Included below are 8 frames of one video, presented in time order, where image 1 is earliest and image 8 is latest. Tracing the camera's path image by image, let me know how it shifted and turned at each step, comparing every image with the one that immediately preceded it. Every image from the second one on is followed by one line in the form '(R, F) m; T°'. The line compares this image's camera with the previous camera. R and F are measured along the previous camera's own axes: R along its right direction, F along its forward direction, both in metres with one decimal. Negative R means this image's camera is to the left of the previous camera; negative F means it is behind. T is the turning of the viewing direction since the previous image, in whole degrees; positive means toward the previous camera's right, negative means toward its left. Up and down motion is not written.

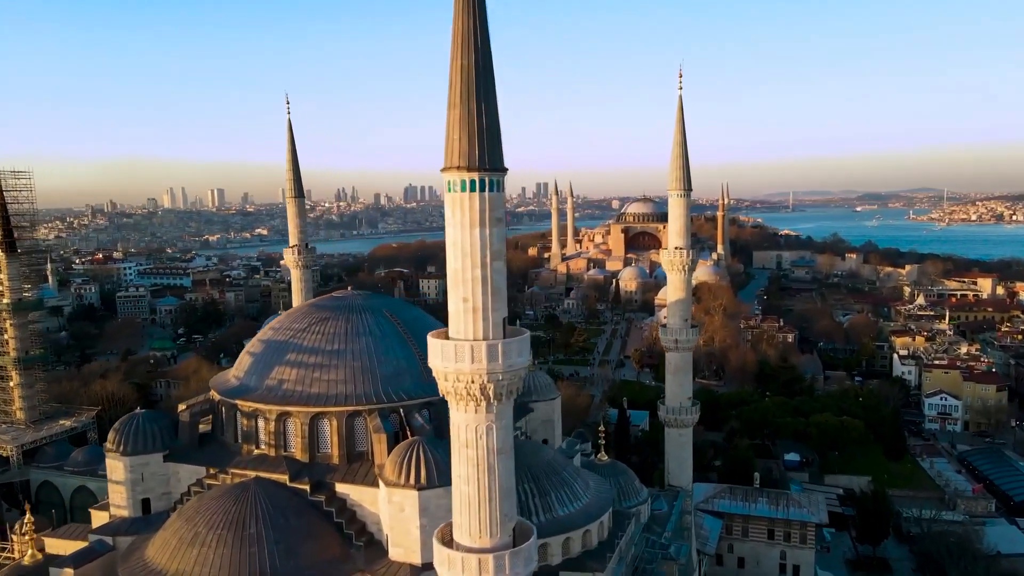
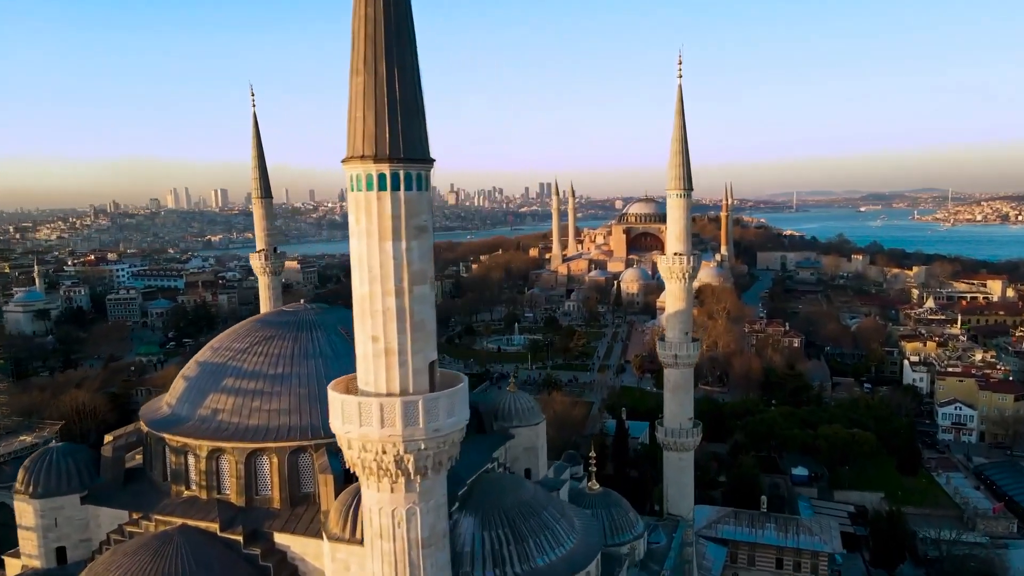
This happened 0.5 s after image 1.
(+0.2, +0.8) m; 0°
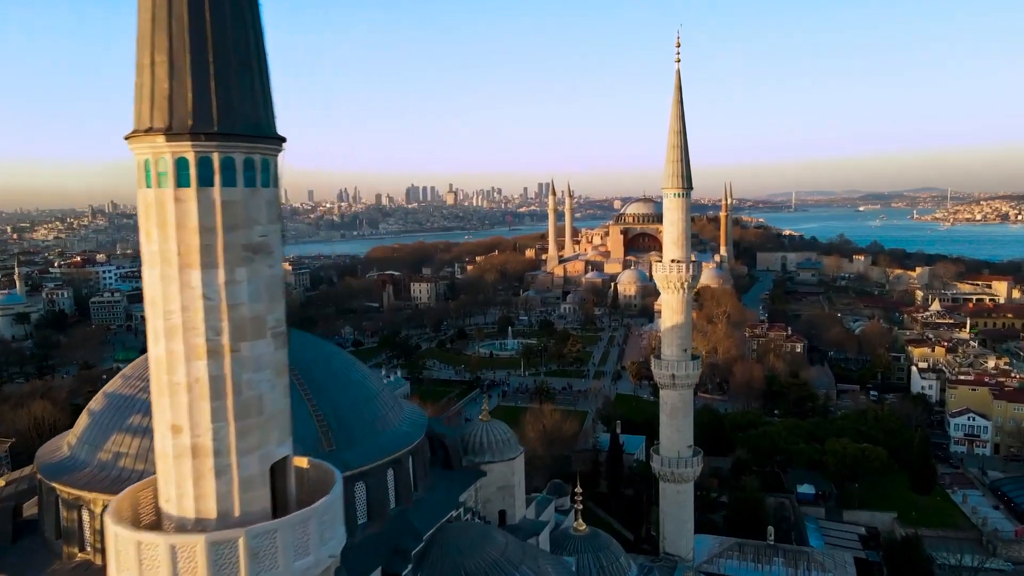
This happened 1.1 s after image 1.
(+0.2, +0.9) m; 0°
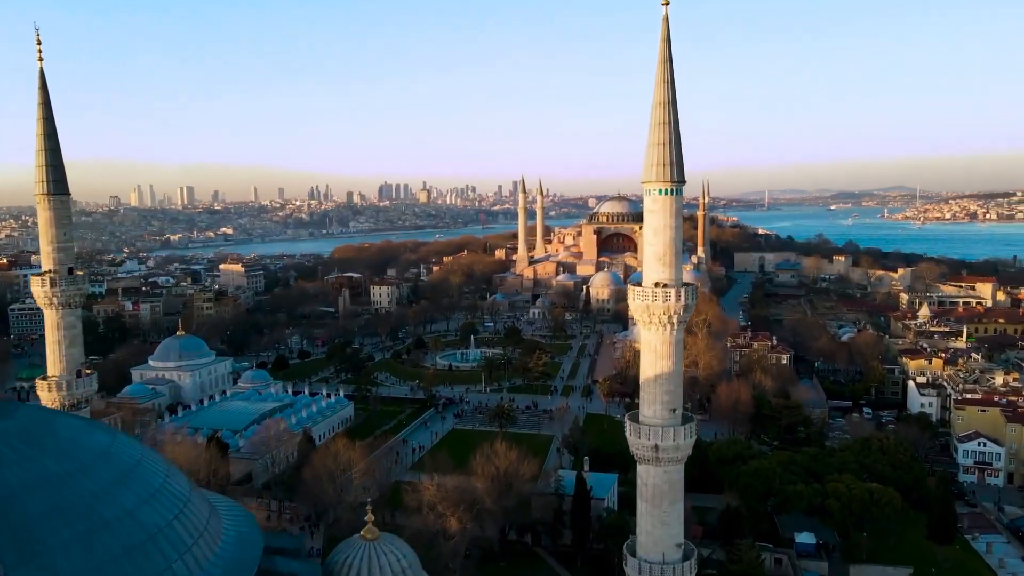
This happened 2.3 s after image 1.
(+0.4, +2.2) m; +2°
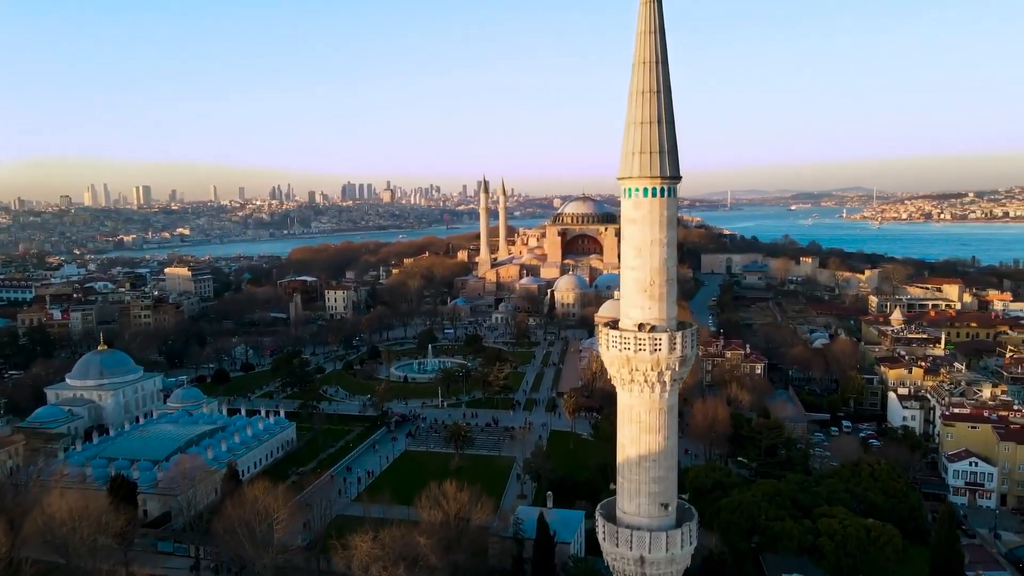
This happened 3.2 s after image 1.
(+0.2, +1.5) m; +3°
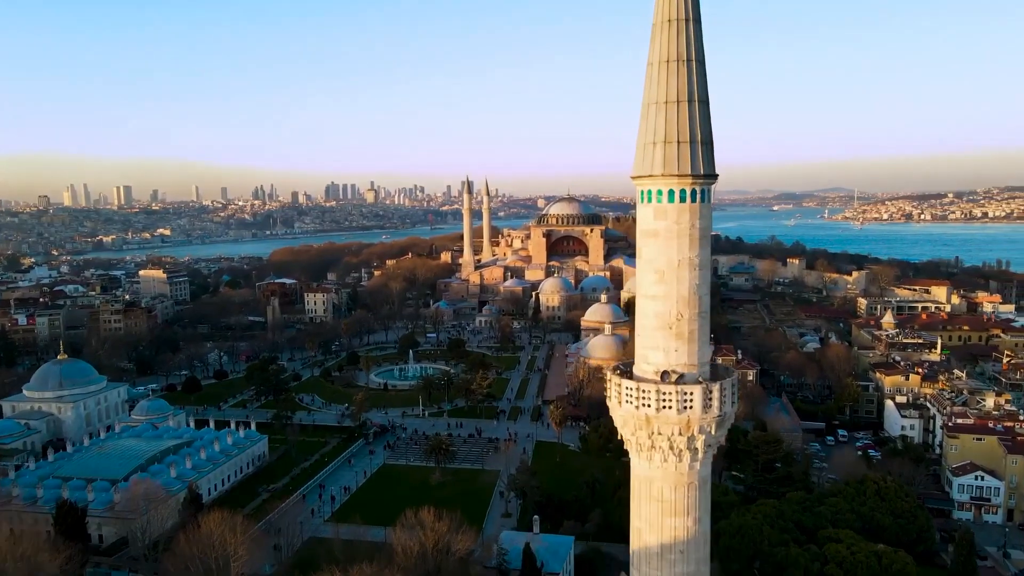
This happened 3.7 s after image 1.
(0.0, +0.8) m; +1°
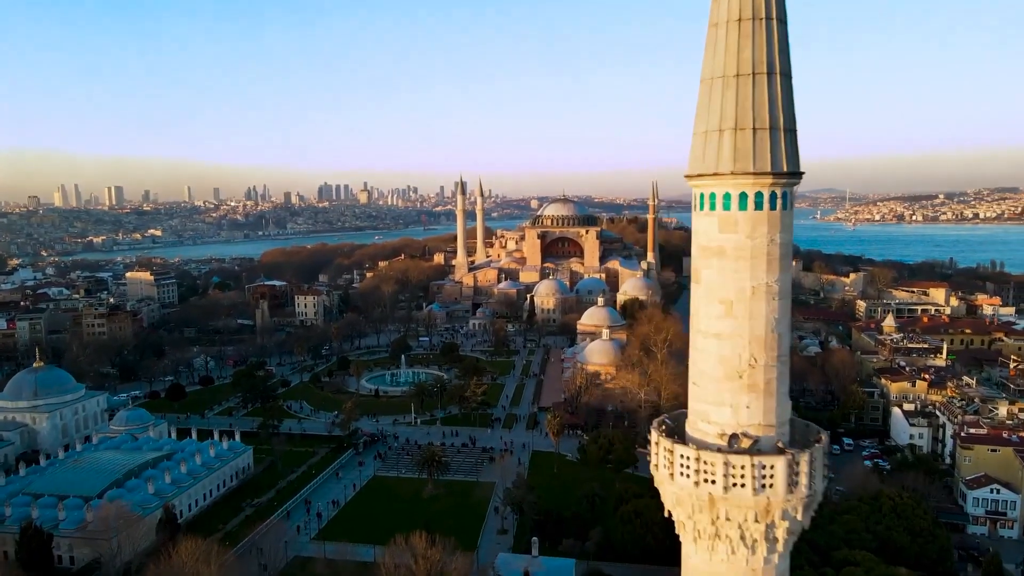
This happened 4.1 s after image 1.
(0.0, +0.6) m; 0°
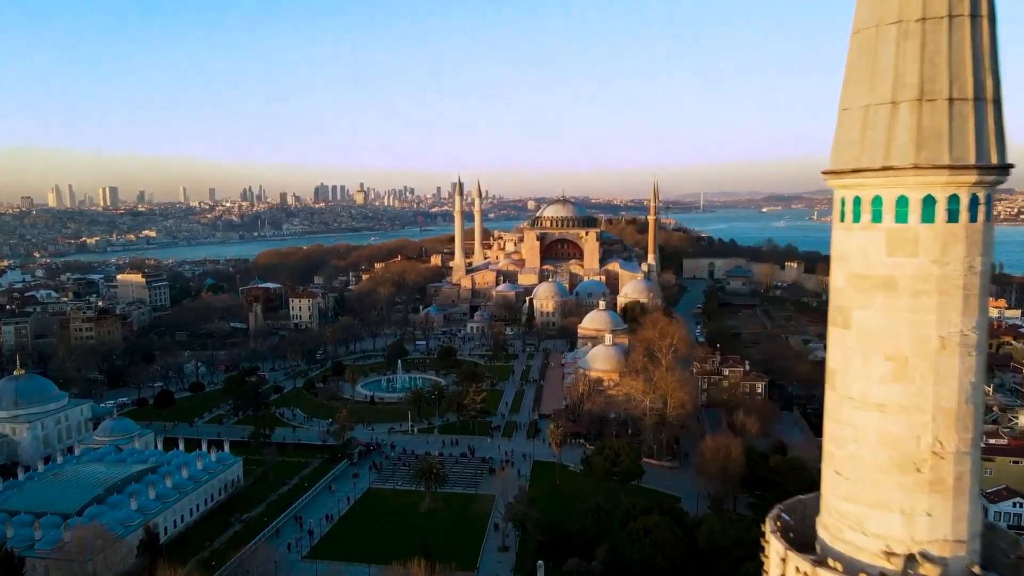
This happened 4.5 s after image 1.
(-0.1, +0.6) m; 0°
